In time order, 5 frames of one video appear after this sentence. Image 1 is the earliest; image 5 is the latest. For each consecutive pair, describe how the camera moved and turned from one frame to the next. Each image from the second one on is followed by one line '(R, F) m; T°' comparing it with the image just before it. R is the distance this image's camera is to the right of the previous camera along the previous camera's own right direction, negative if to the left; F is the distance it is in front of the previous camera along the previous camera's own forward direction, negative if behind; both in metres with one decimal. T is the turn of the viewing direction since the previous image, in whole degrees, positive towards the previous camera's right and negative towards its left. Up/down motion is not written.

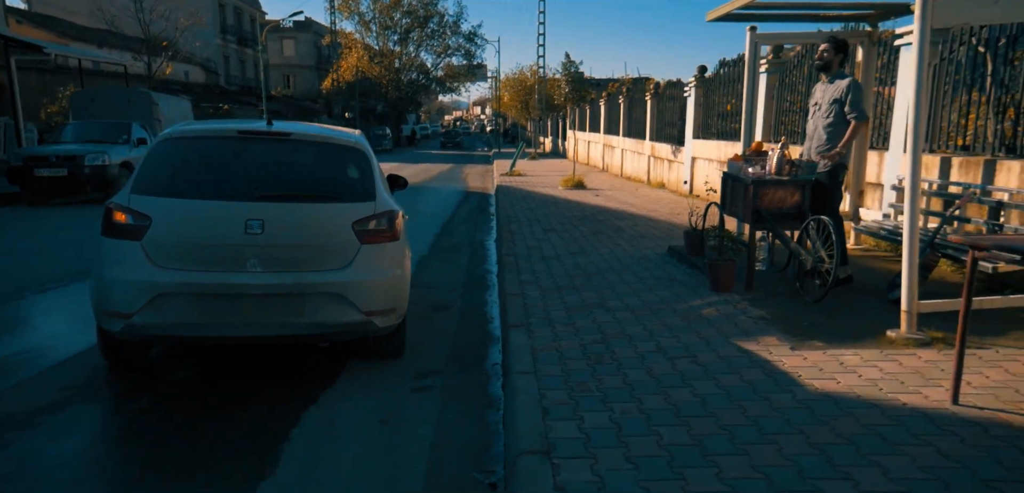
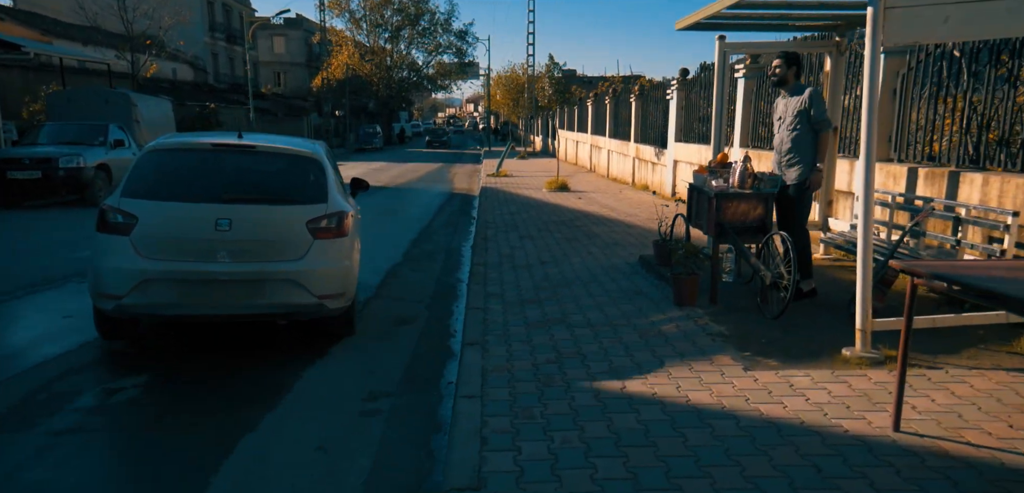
(+0.3, 0.0) m; 0°
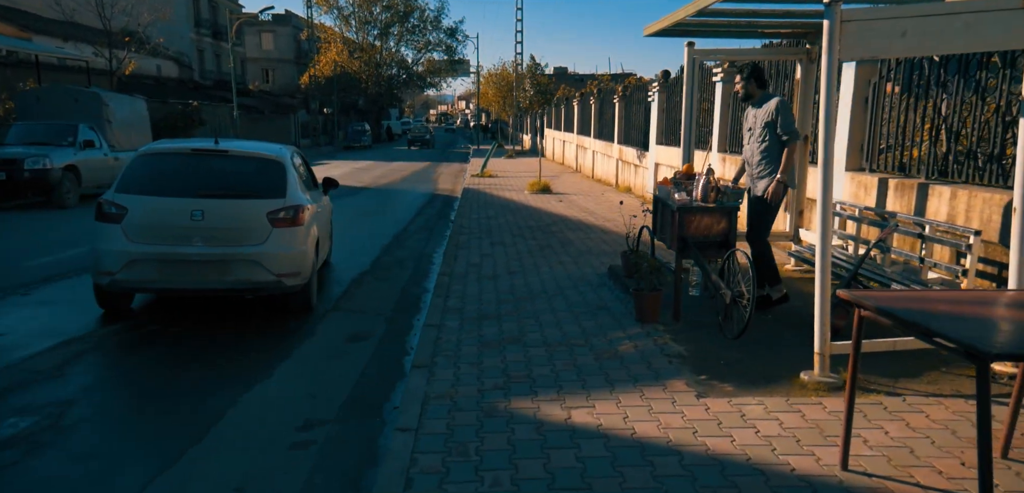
(+0.3, +0.2) m; +1°
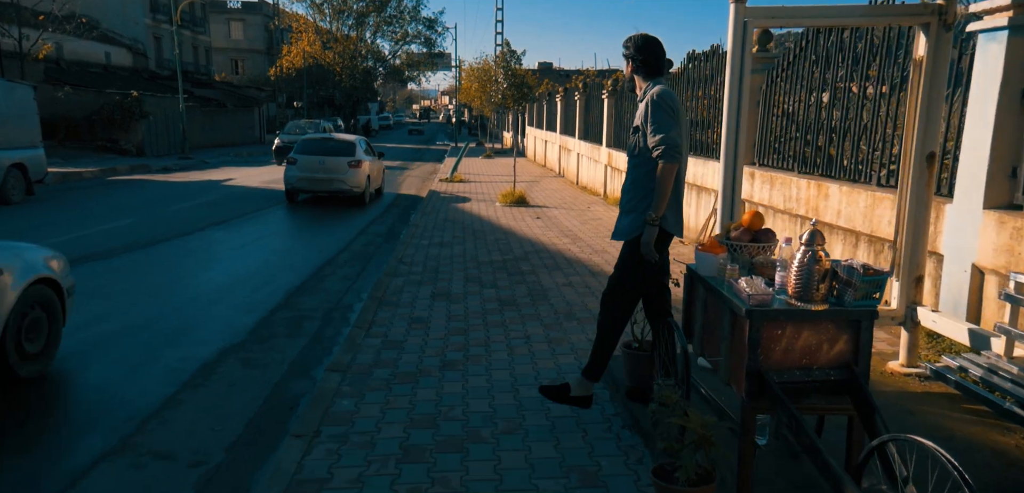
(+0.3, +3.3) m; +1°
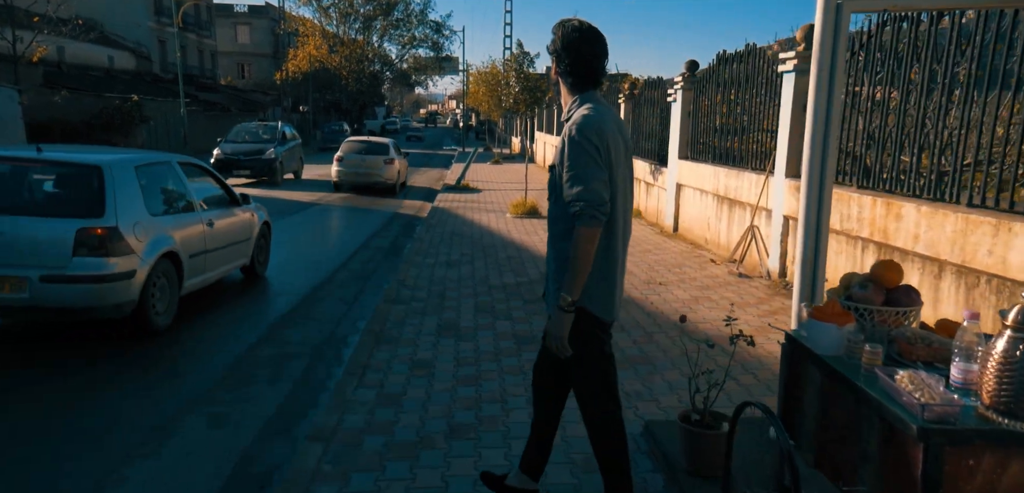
(-0.1, +1.1) m; -1°
